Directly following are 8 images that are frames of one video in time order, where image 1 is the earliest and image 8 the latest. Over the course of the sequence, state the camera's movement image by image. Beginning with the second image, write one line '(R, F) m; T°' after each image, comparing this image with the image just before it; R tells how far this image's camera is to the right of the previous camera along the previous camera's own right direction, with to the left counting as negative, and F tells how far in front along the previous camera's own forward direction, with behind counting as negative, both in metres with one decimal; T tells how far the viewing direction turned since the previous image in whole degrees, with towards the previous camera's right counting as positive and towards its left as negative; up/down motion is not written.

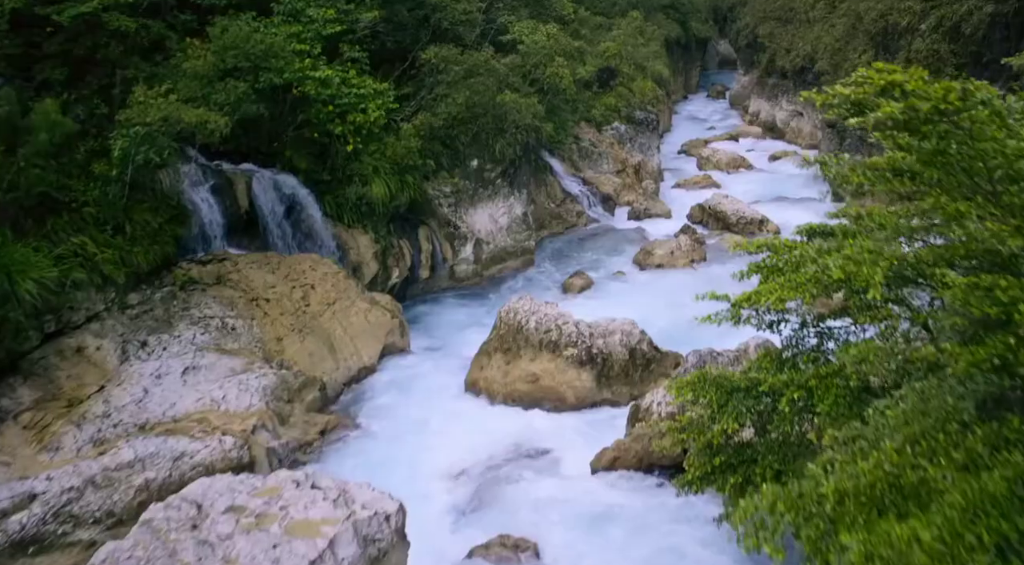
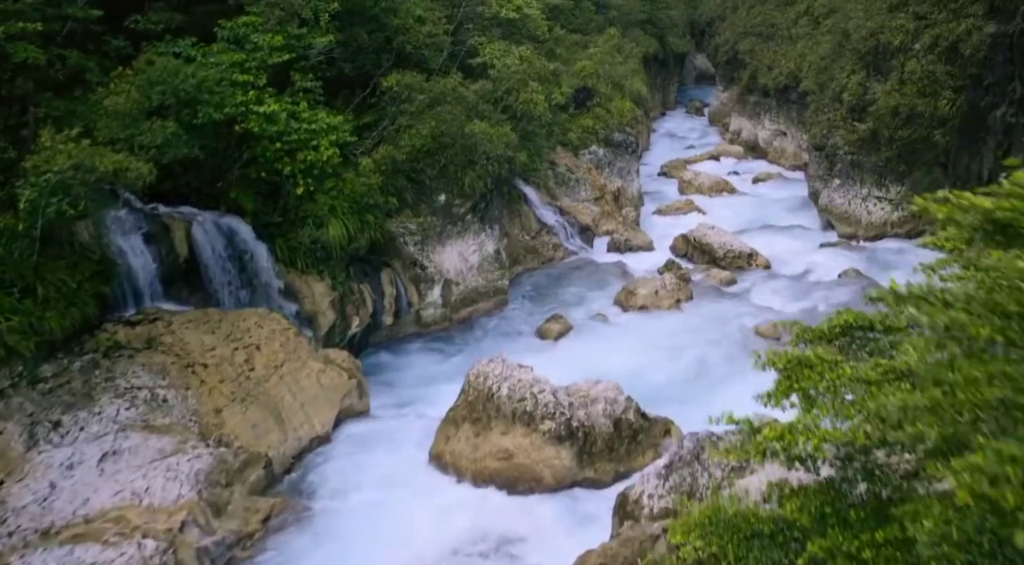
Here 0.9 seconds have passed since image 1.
(+0.1, +1.4) m; +2°
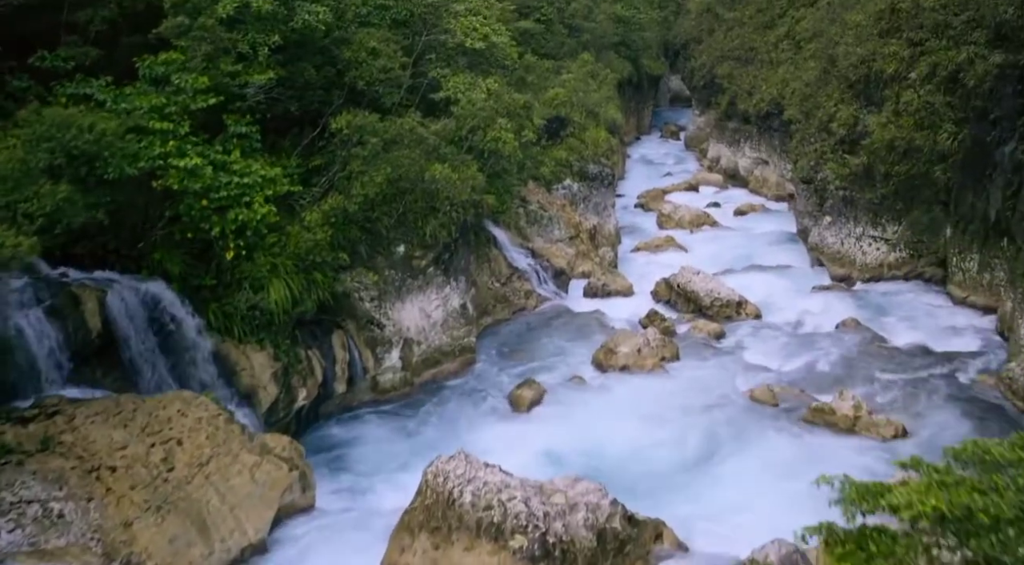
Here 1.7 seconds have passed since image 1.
(+0.2, +1.7) m; +2°
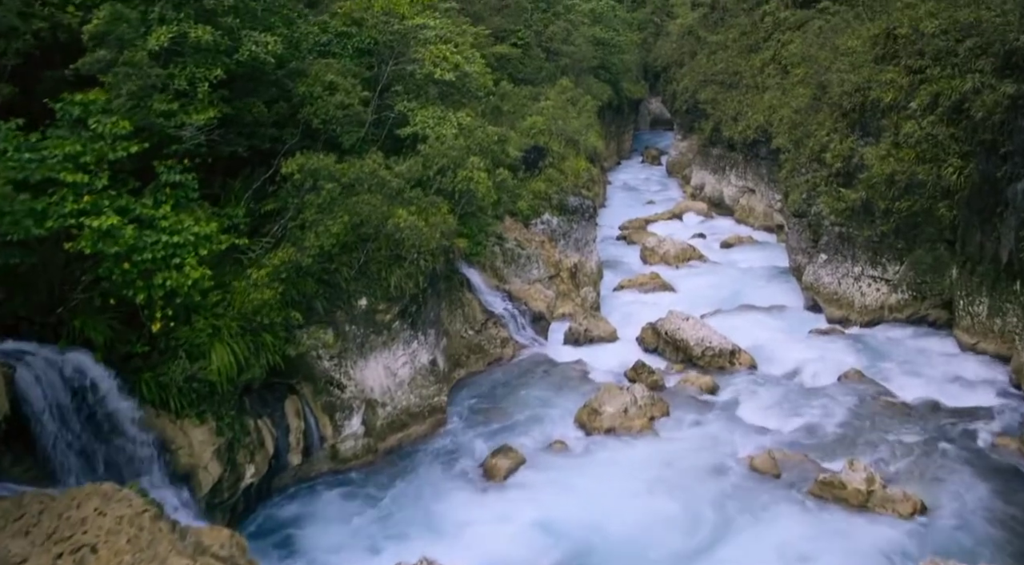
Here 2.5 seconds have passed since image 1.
(+0.1, +1.4) m; +1°
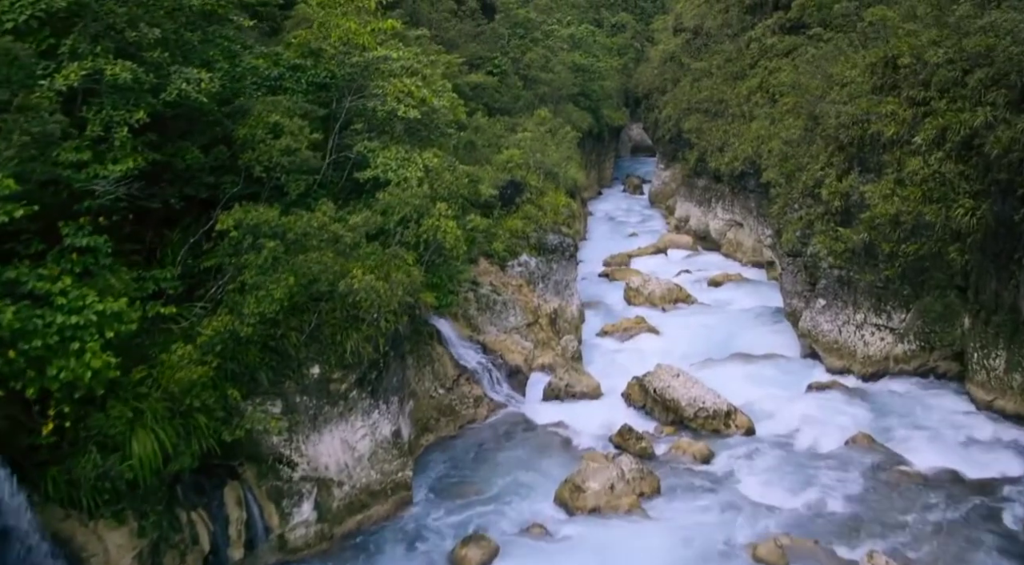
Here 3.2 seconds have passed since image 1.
(+0.2, +1.5) m; +1°
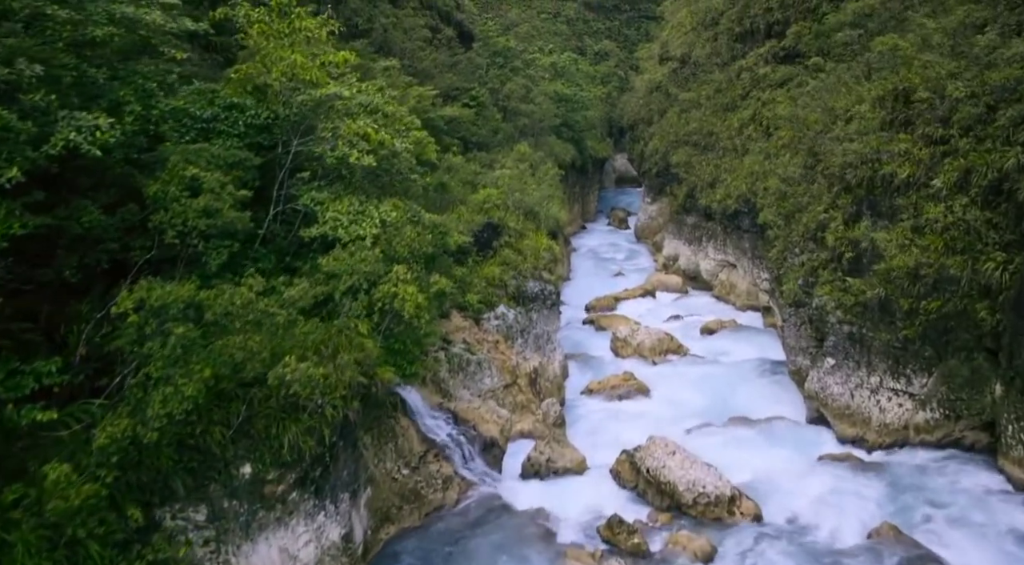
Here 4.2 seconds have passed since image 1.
(+0.2, +1.8) m; +1°
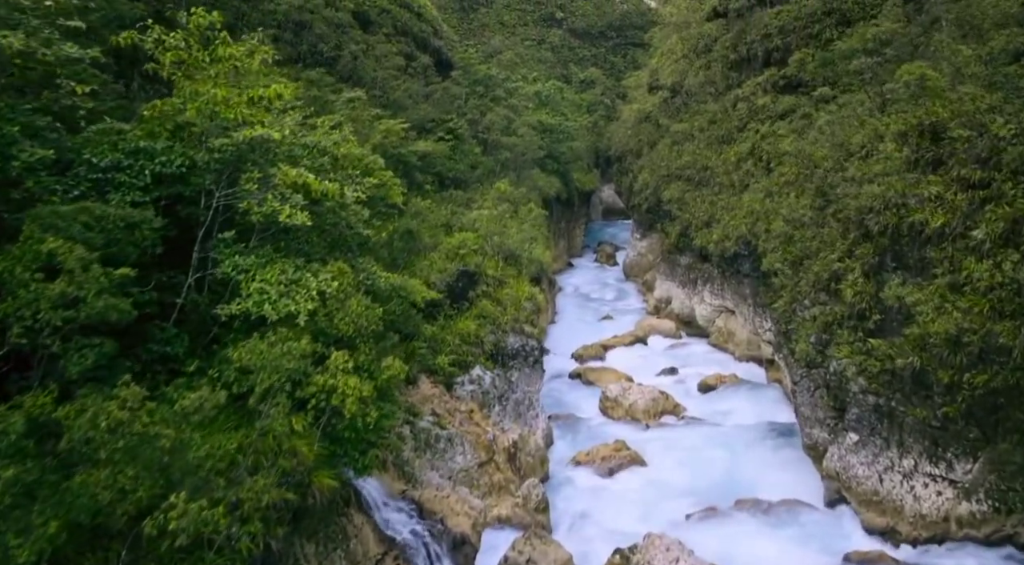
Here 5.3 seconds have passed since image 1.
(+0.2, +2.1) m; +1°
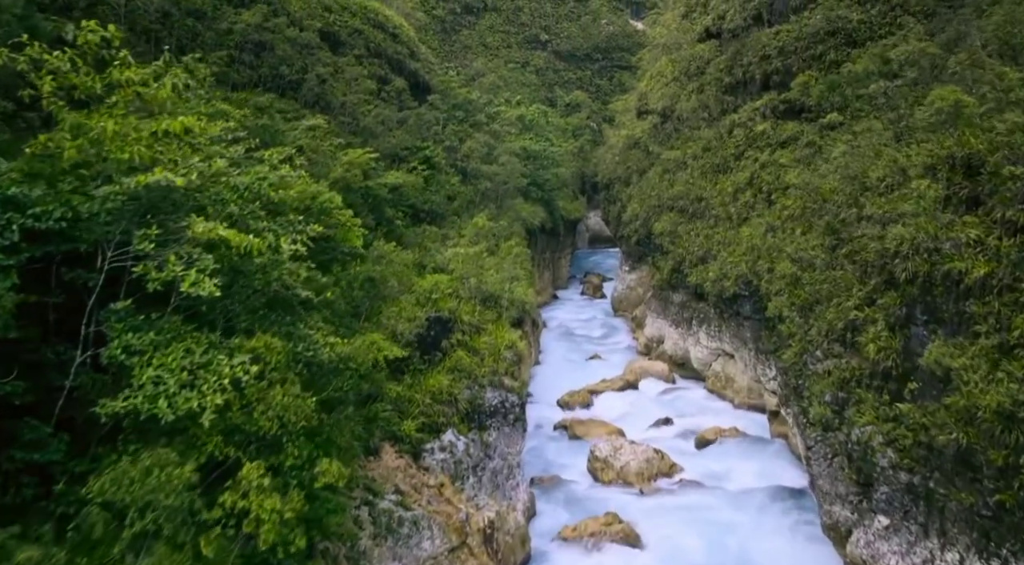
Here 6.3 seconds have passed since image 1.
(+0.2, +1.9) m; +1°
